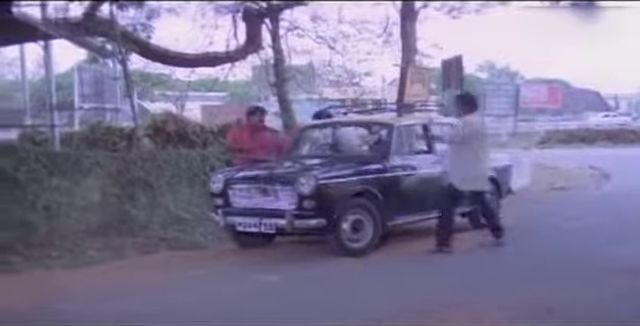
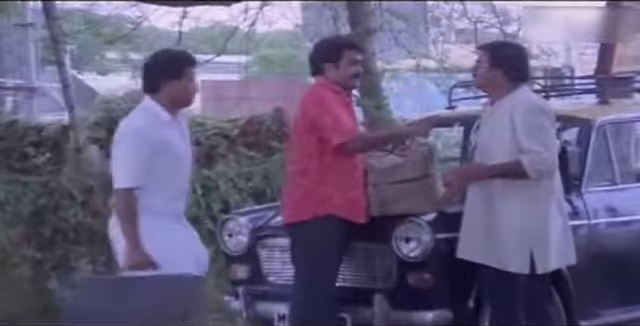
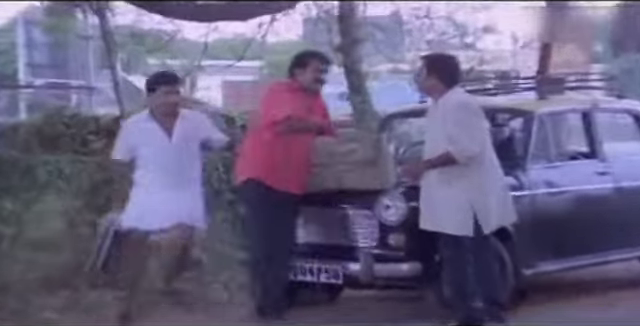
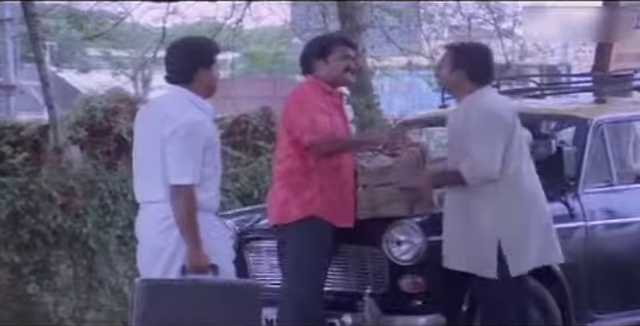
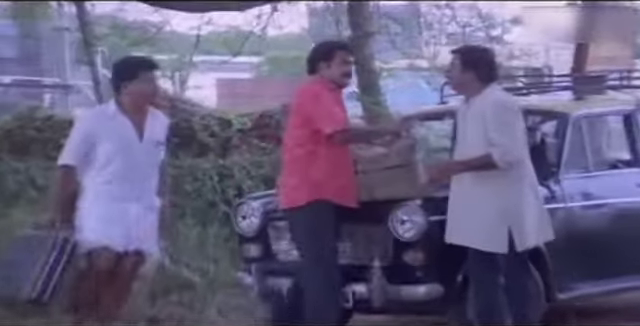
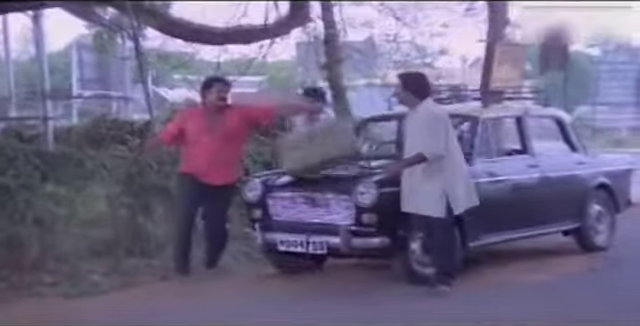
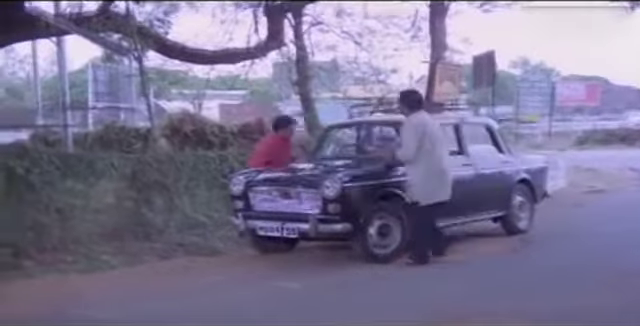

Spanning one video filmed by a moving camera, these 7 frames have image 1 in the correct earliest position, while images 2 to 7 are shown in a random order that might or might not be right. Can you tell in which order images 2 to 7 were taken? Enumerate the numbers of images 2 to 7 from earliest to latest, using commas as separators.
7, 6, 3, 5, 2, 4
